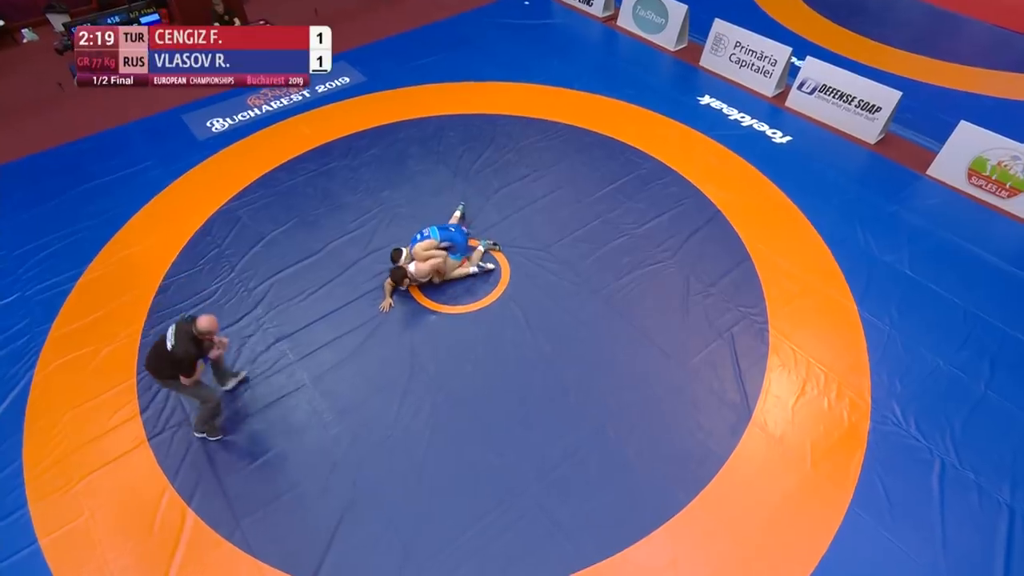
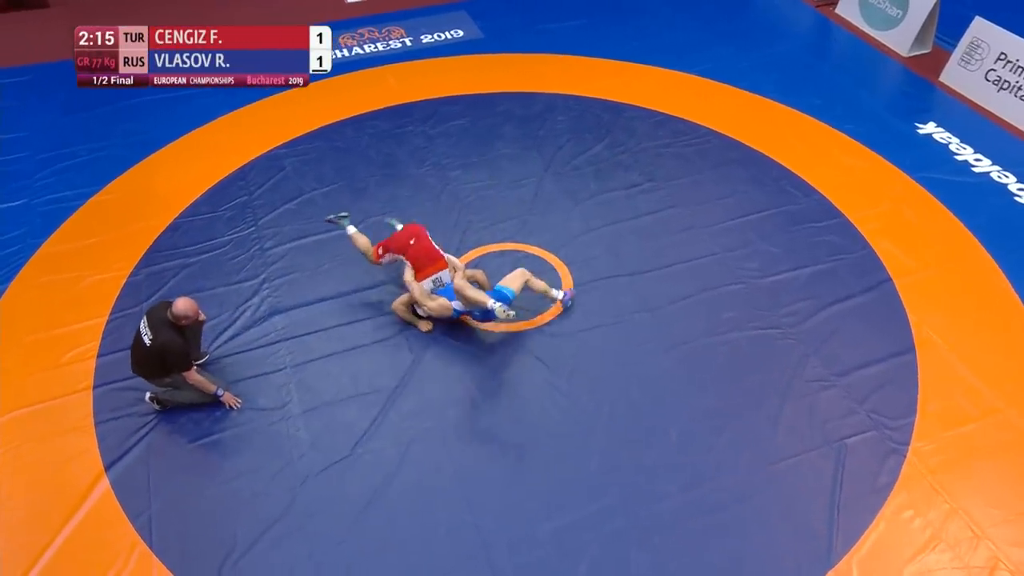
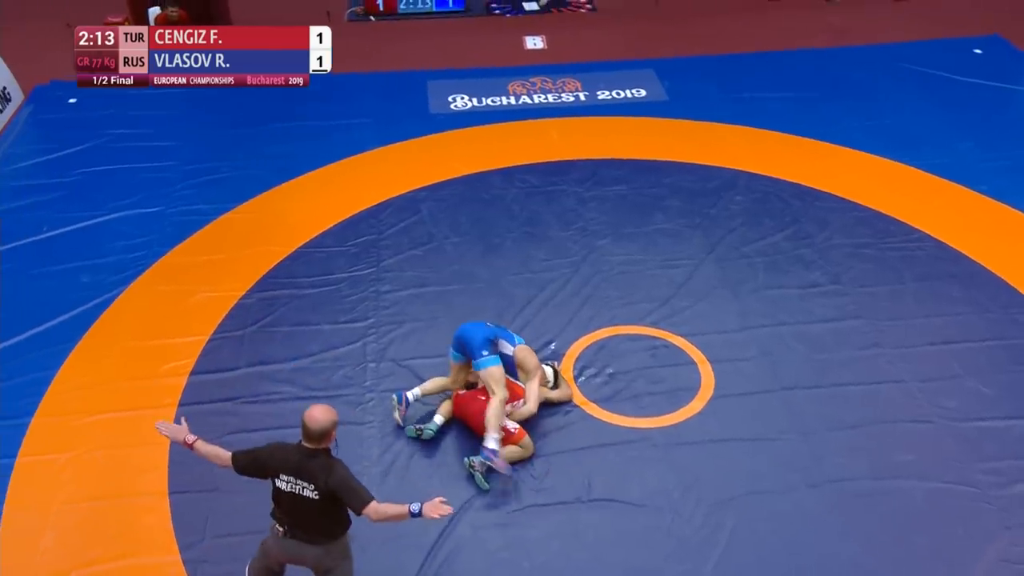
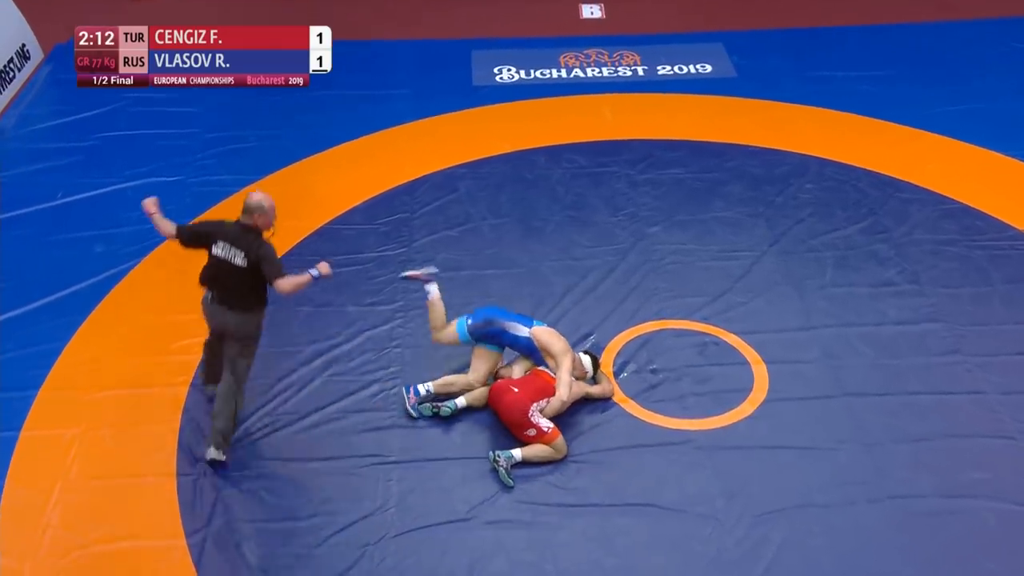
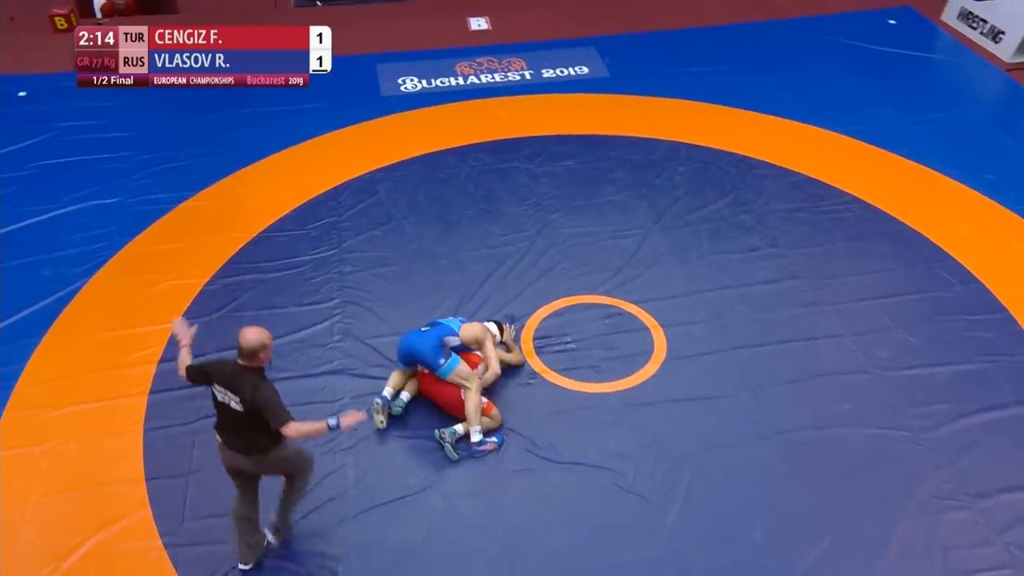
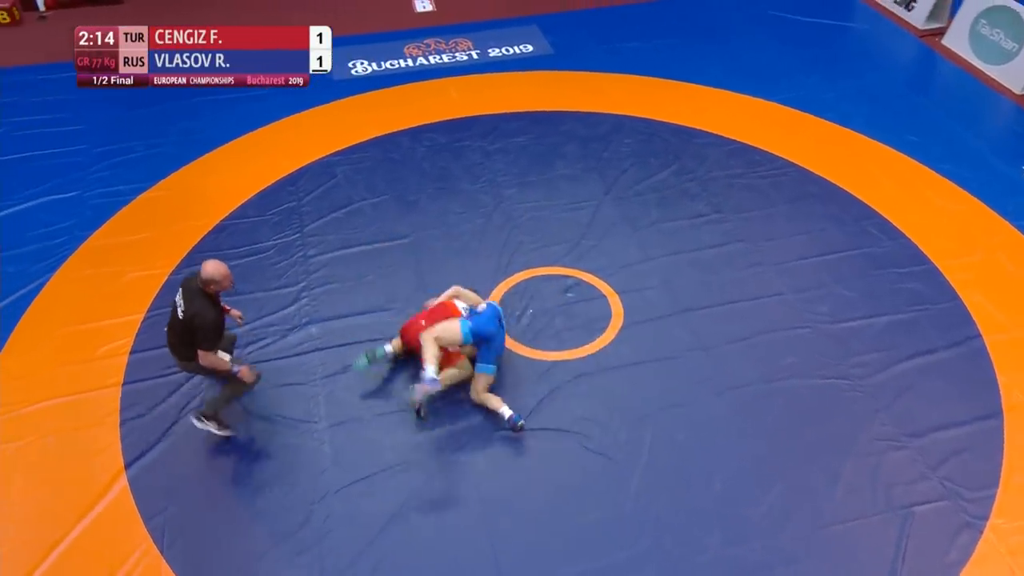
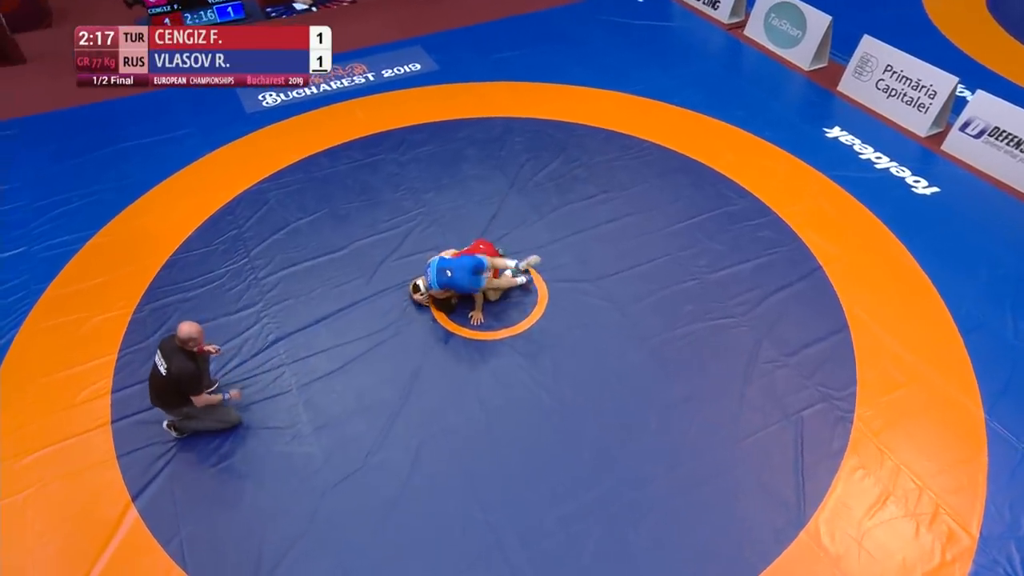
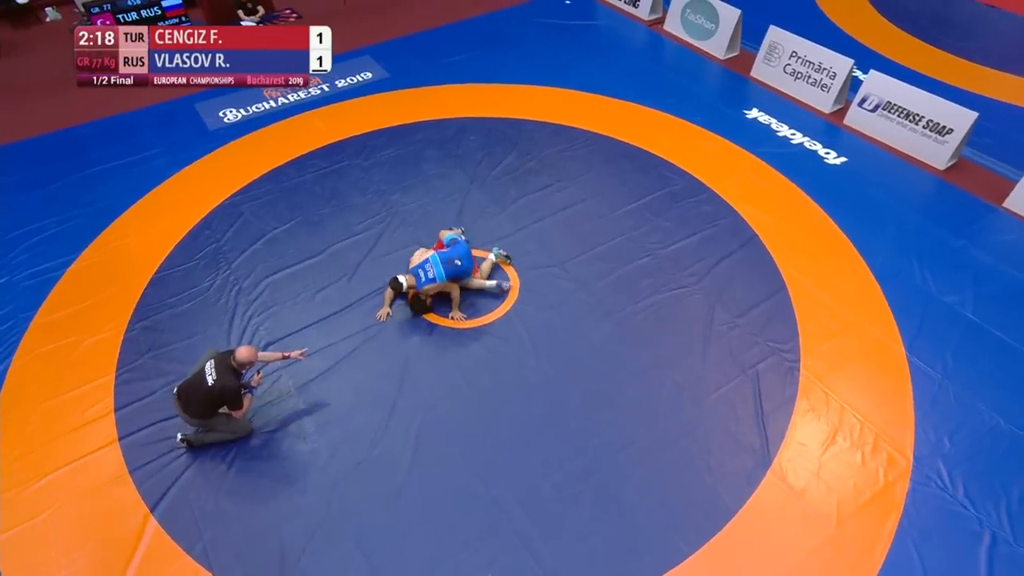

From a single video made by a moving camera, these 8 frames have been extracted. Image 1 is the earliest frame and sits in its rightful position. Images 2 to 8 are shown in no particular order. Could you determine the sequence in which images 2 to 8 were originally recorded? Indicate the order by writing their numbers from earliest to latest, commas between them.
8, 7, 2, 6, 5, 3, 4
